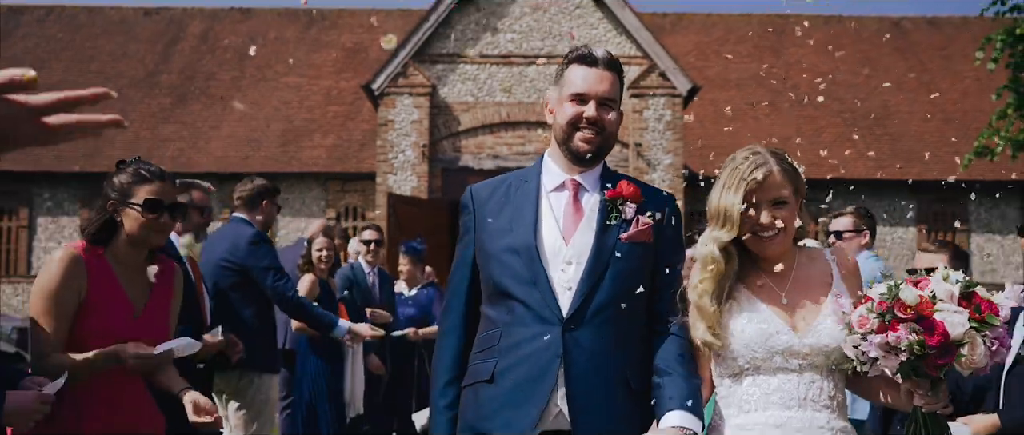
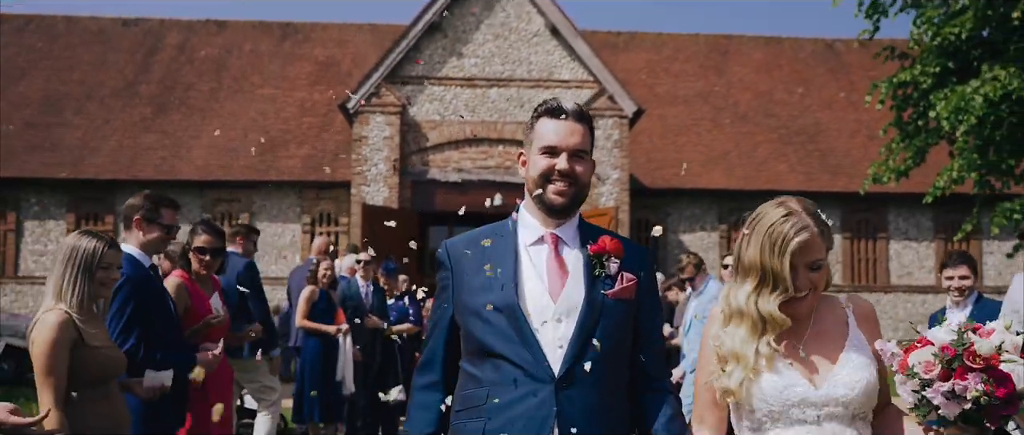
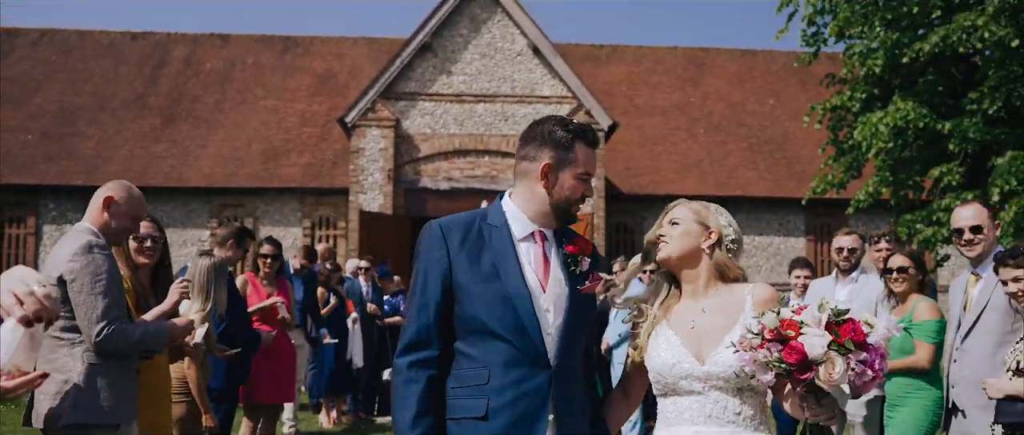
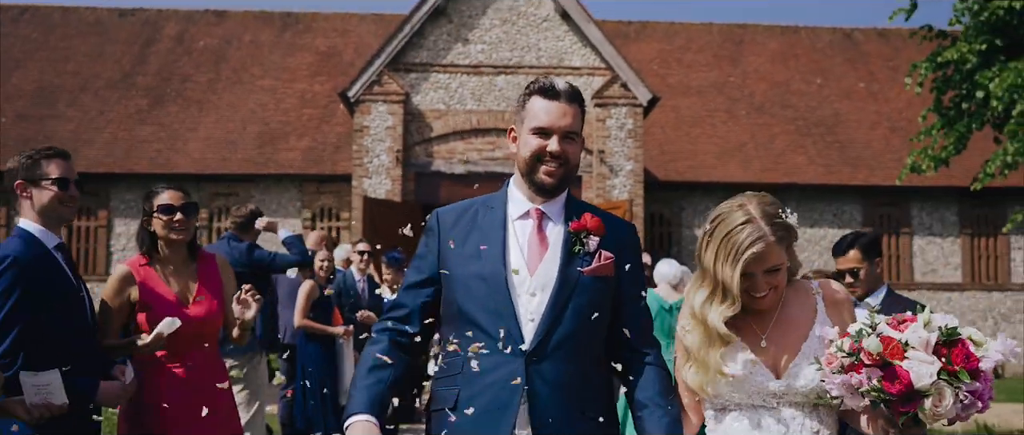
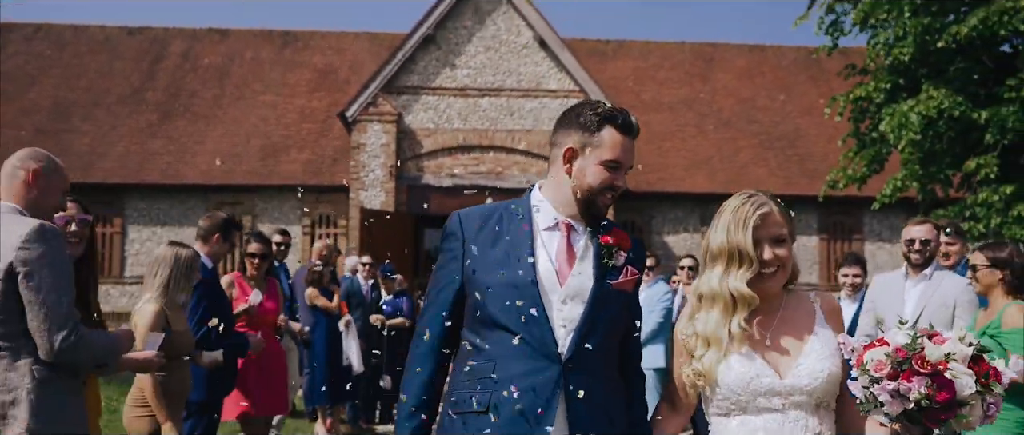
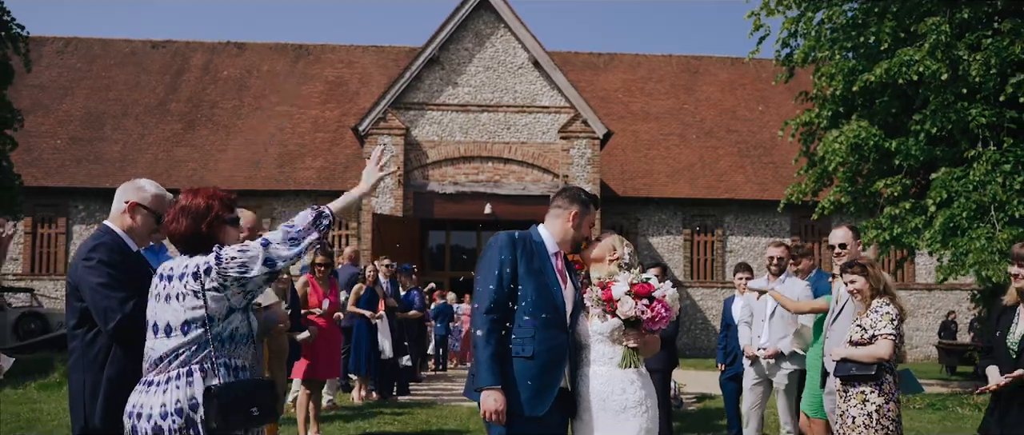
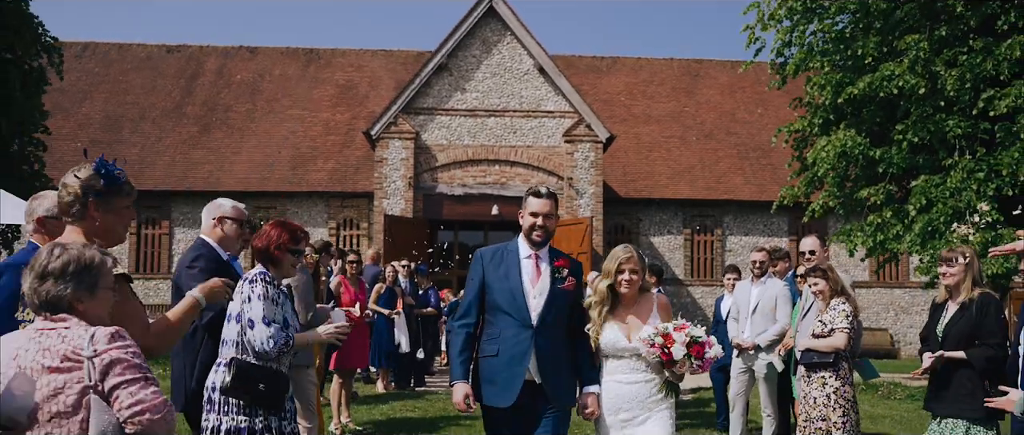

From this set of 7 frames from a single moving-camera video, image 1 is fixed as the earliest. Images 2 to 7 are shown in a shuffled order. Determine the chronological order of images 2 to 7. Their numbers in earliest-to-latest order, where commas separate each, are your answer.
4, 2, 5, 3, 6, 7
